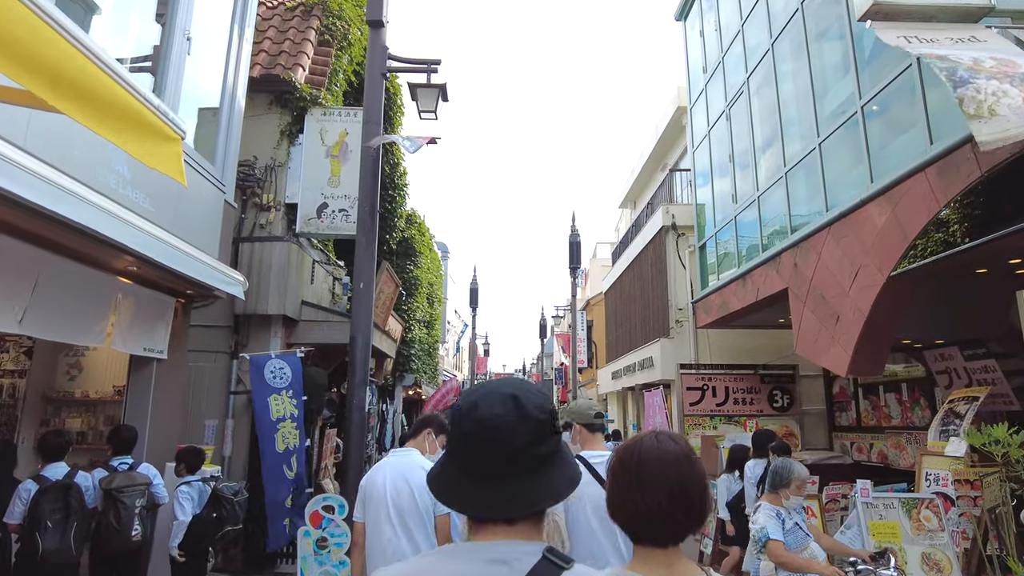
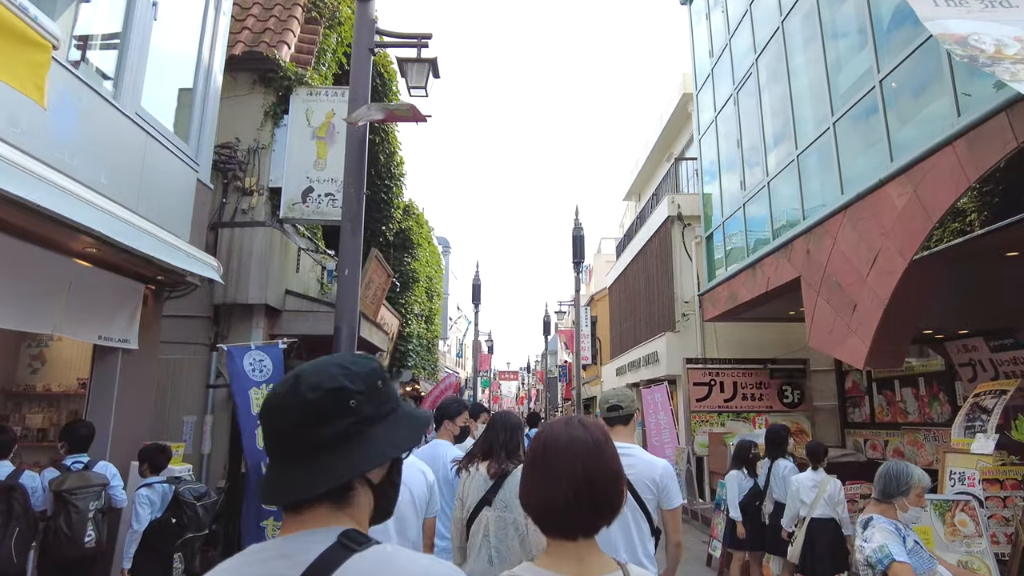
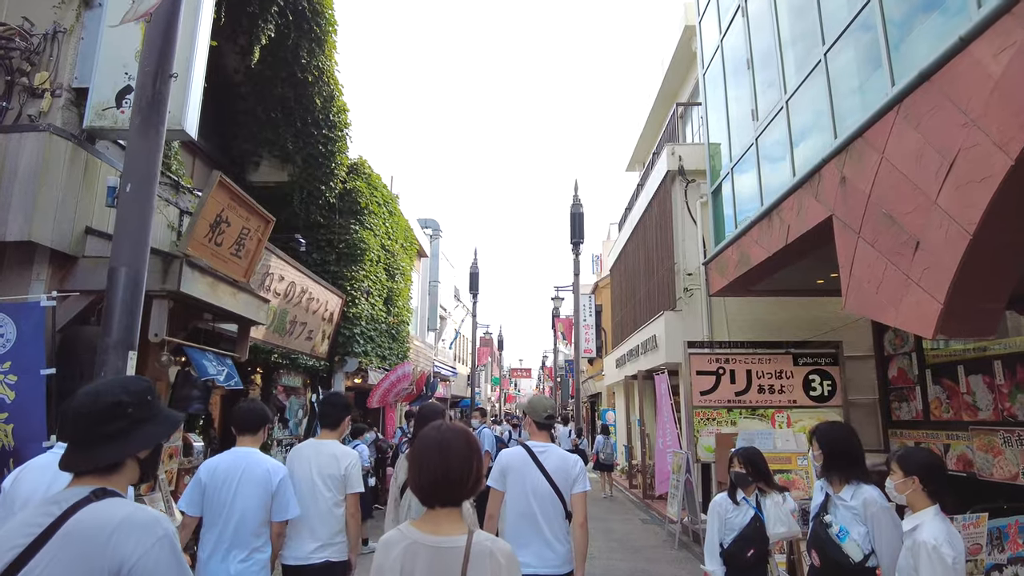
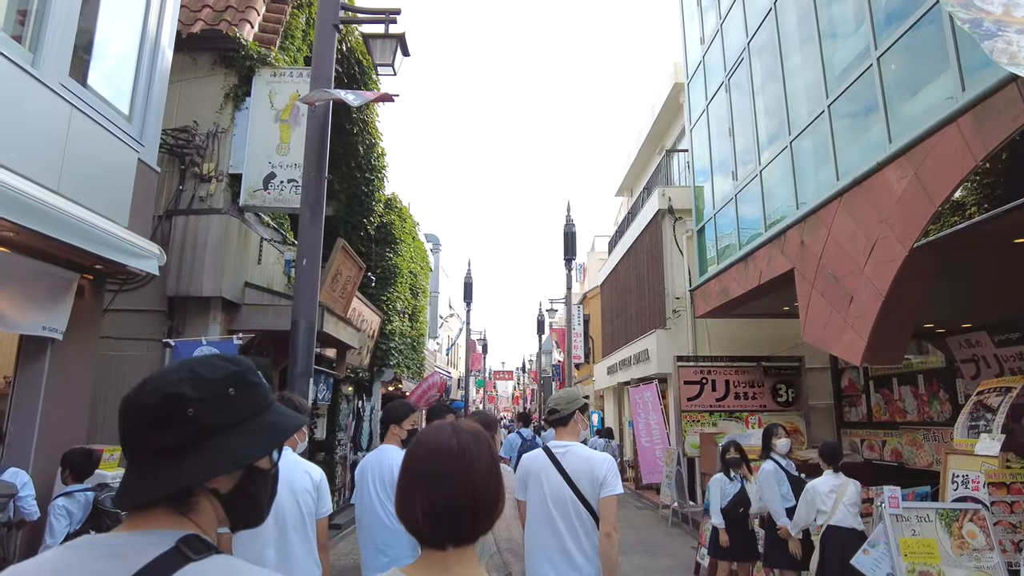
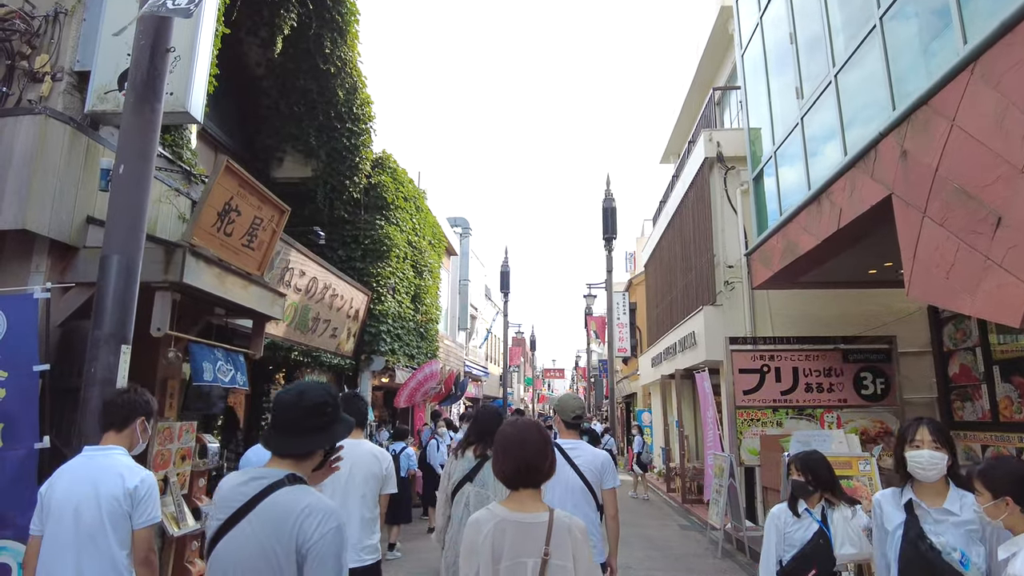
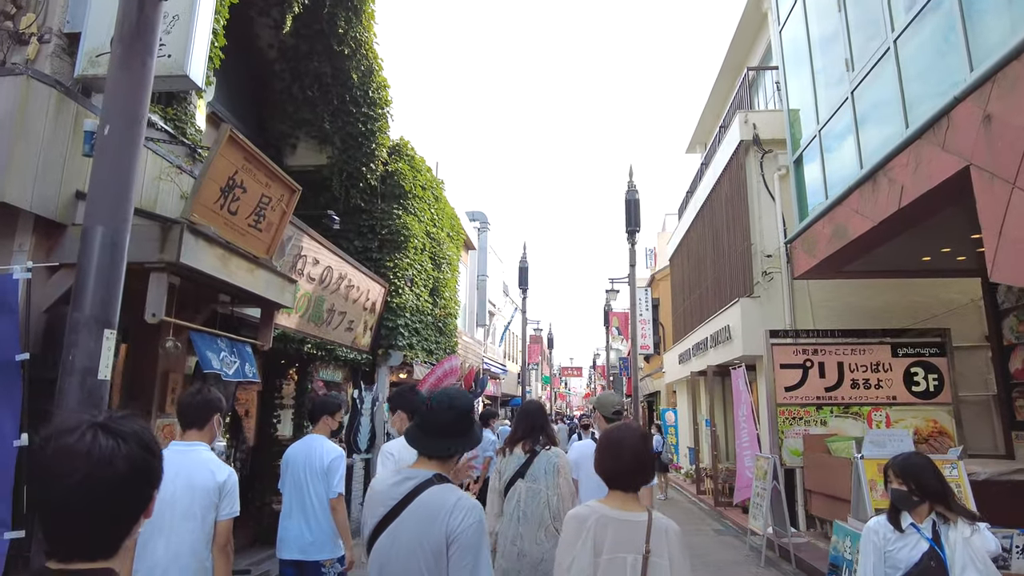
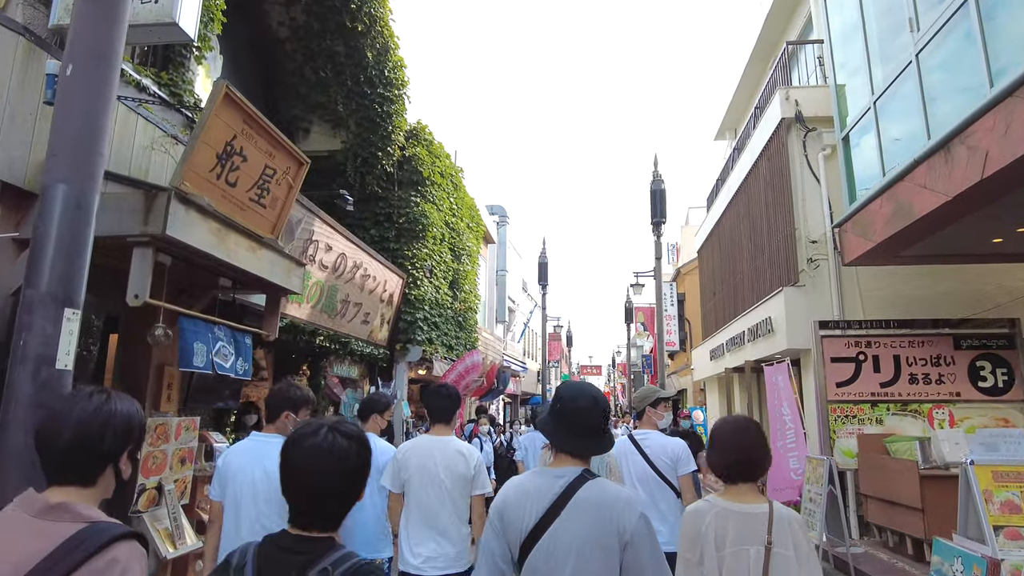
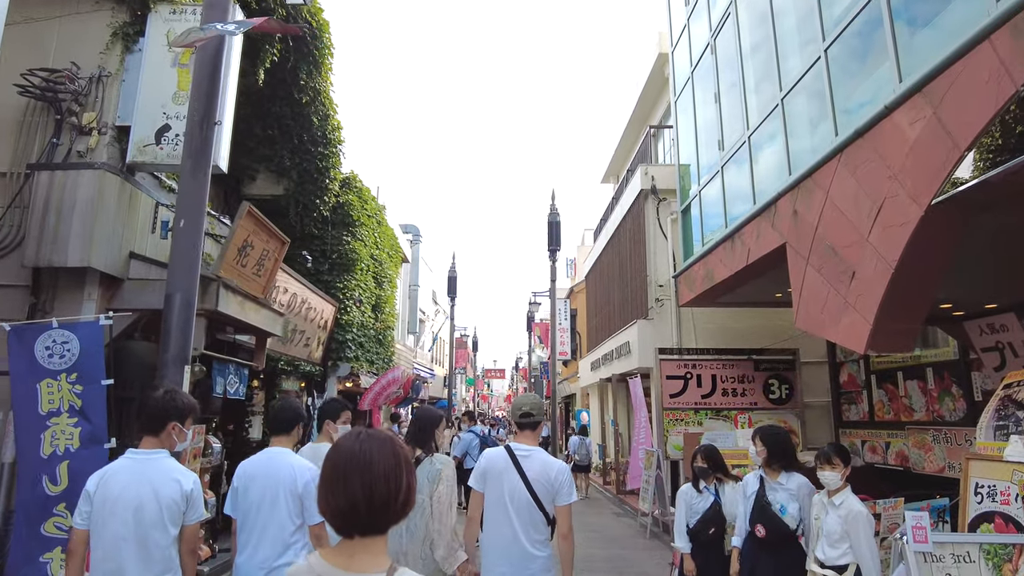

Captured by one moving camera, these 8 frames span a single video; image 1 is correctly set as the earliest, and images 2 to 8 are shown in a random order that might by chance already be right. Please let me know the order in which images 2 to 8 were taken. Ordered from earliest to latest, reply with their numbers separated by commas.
2, 4, 8, 3, 5, 6, 7
